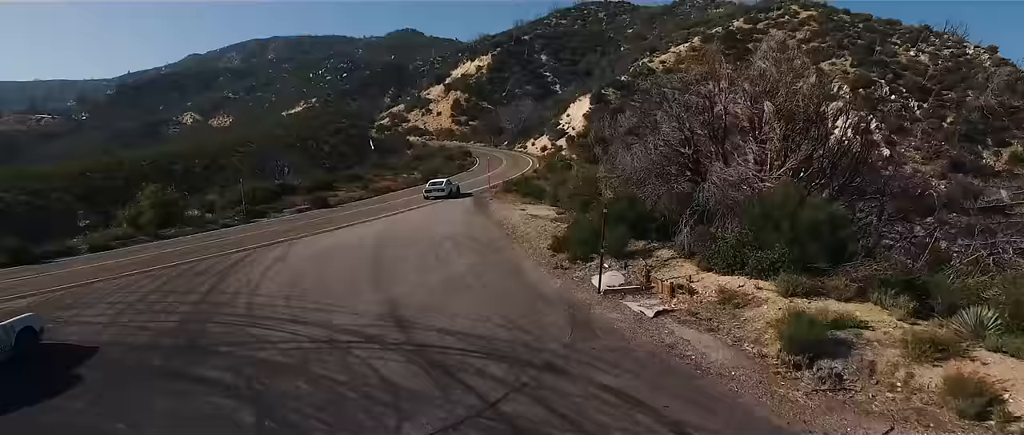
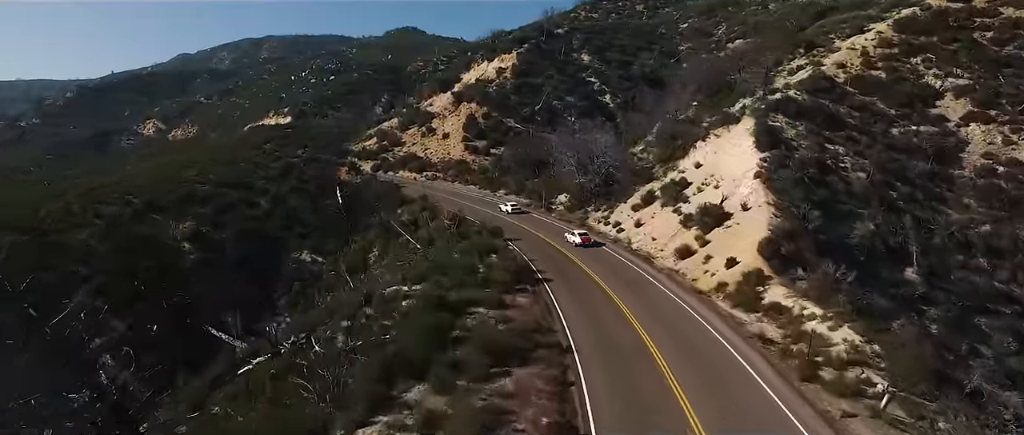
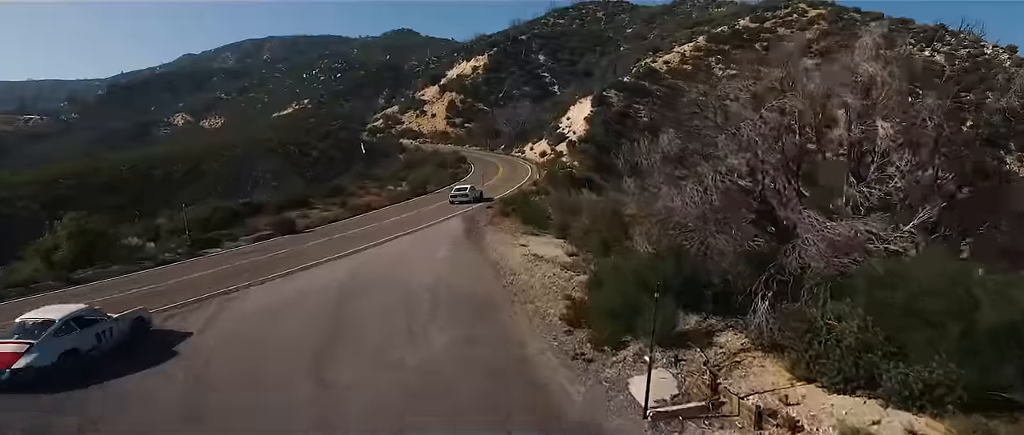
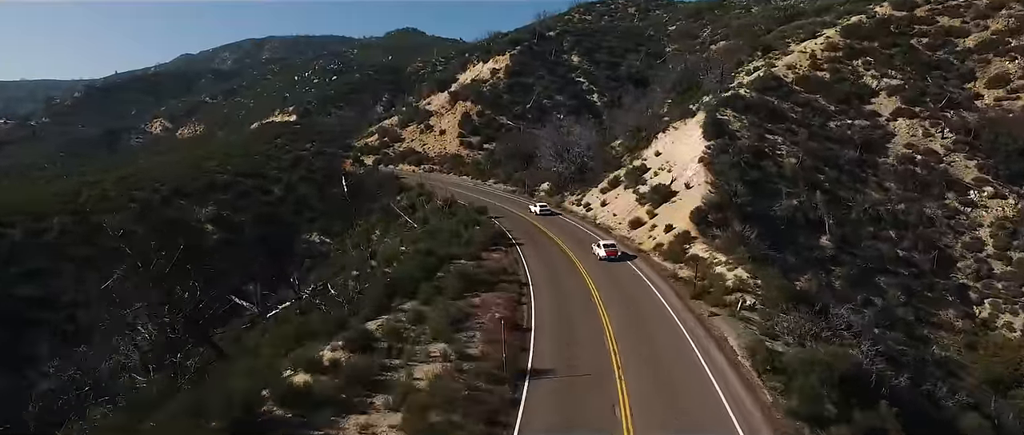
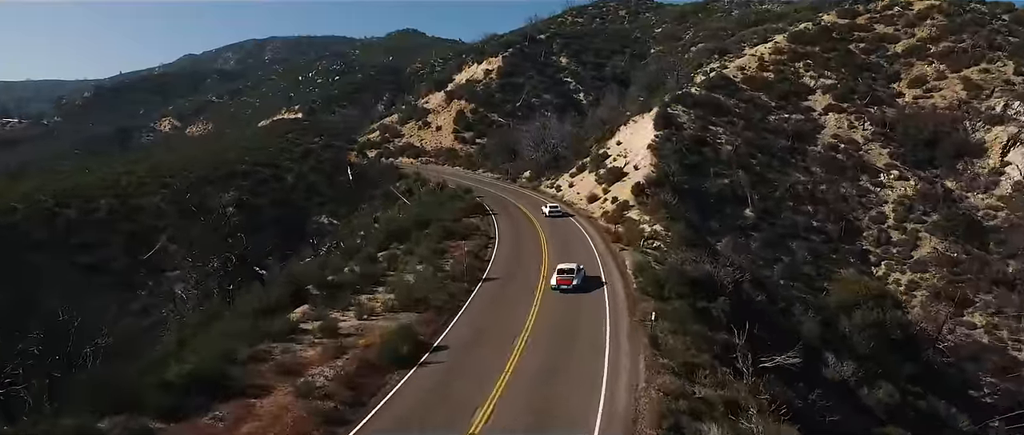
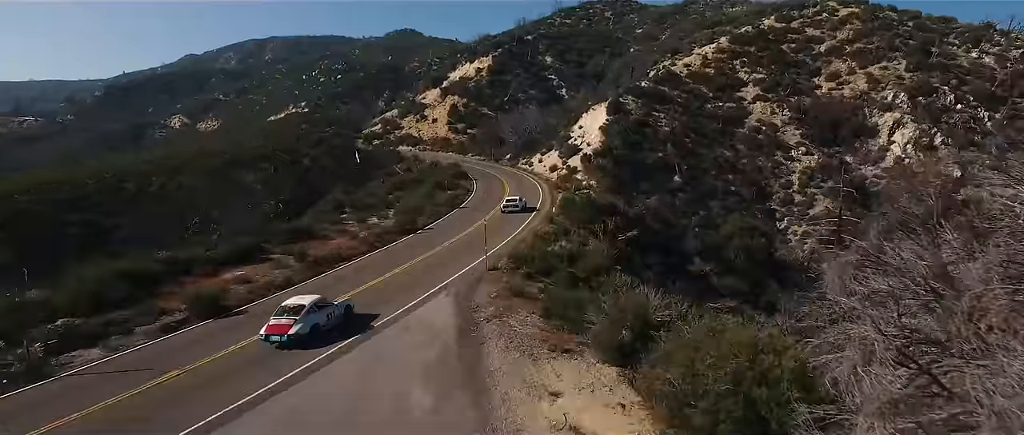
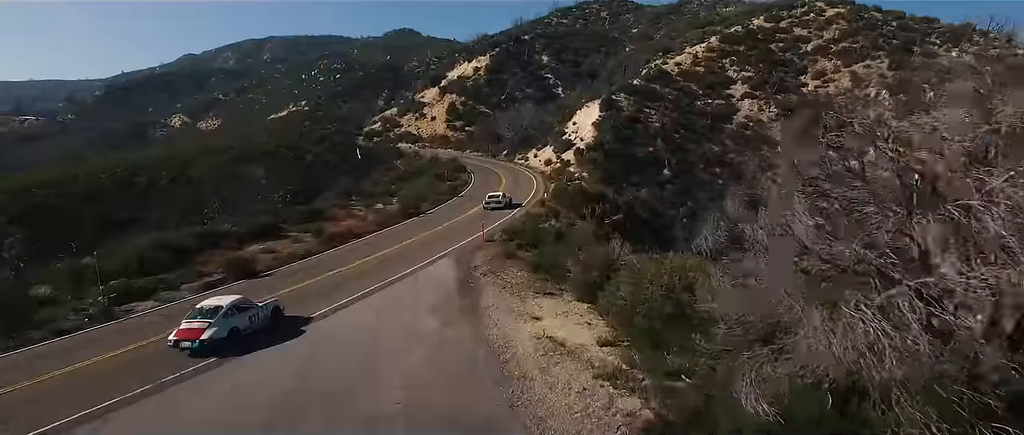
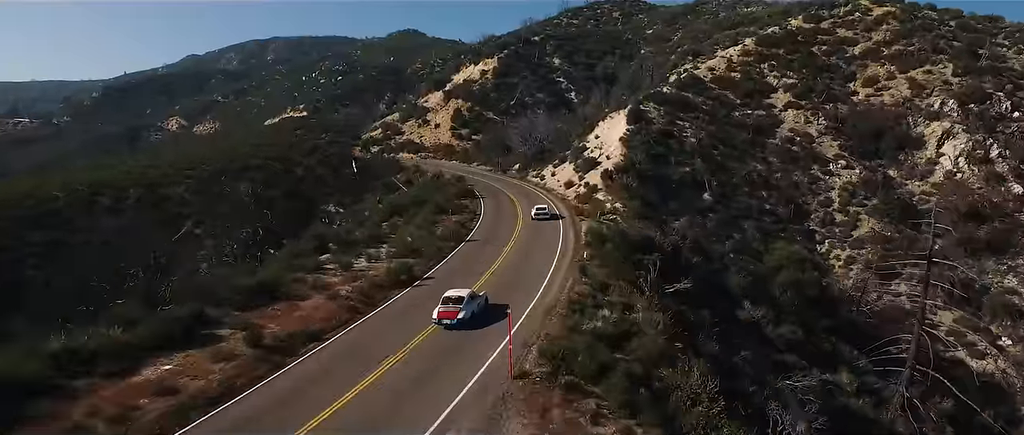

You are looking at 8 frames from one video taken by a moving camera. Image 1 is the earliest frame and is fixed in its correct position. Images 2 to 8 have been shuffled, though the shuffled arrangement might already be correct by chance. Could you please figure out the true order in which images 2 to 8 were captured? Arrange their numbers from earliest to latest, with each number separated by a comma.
3, 7, 6, 8, 5, 4, 2
